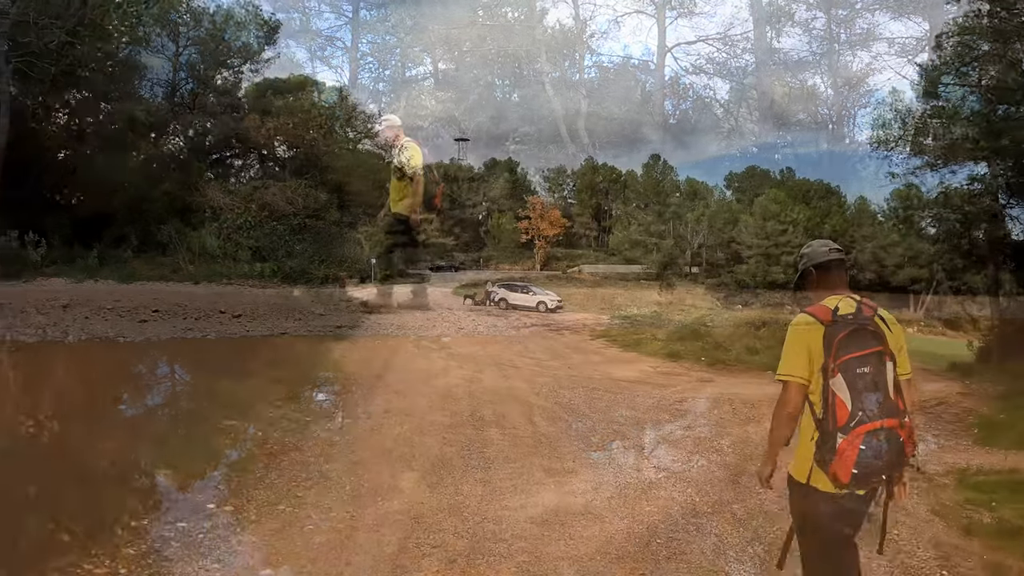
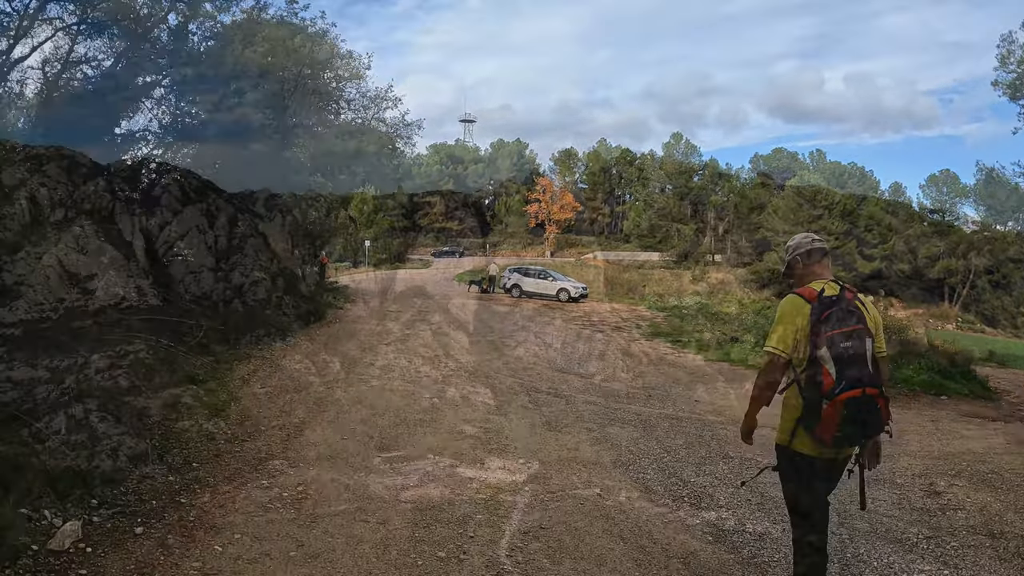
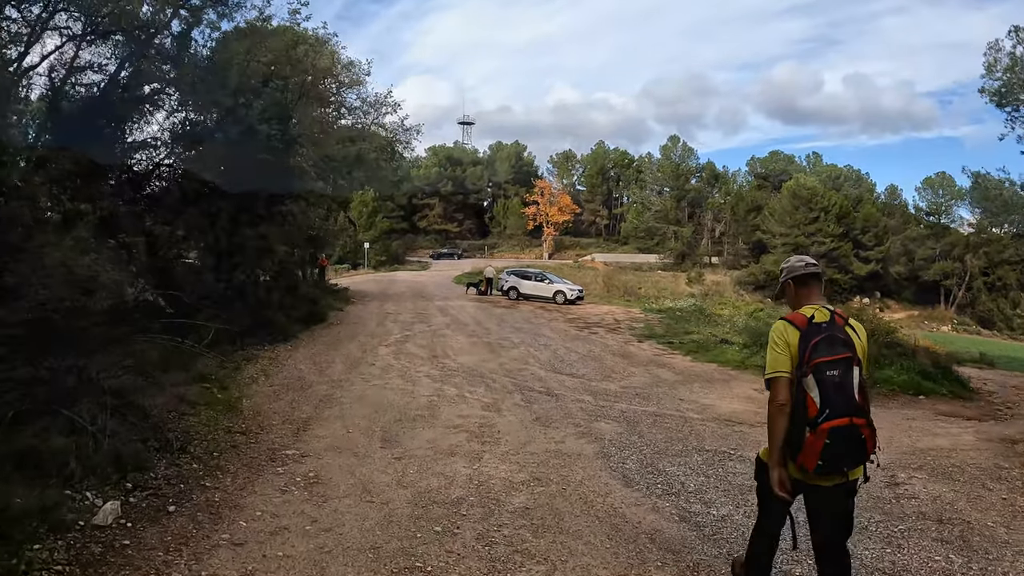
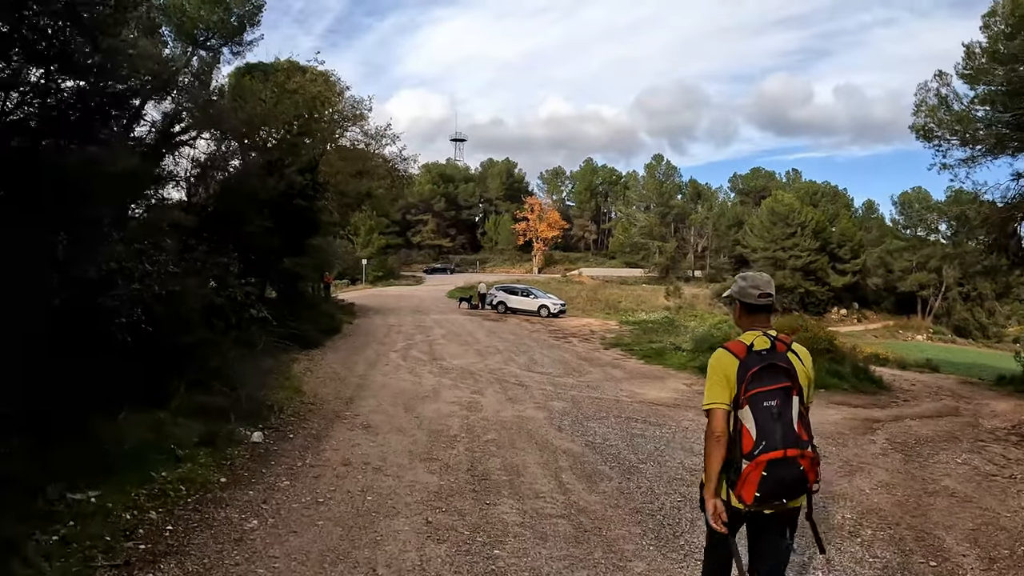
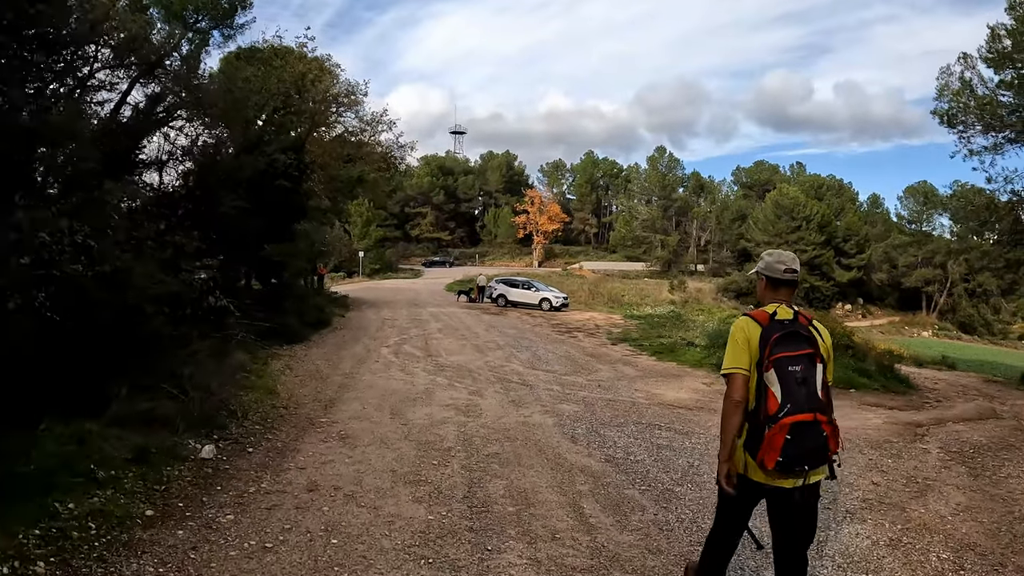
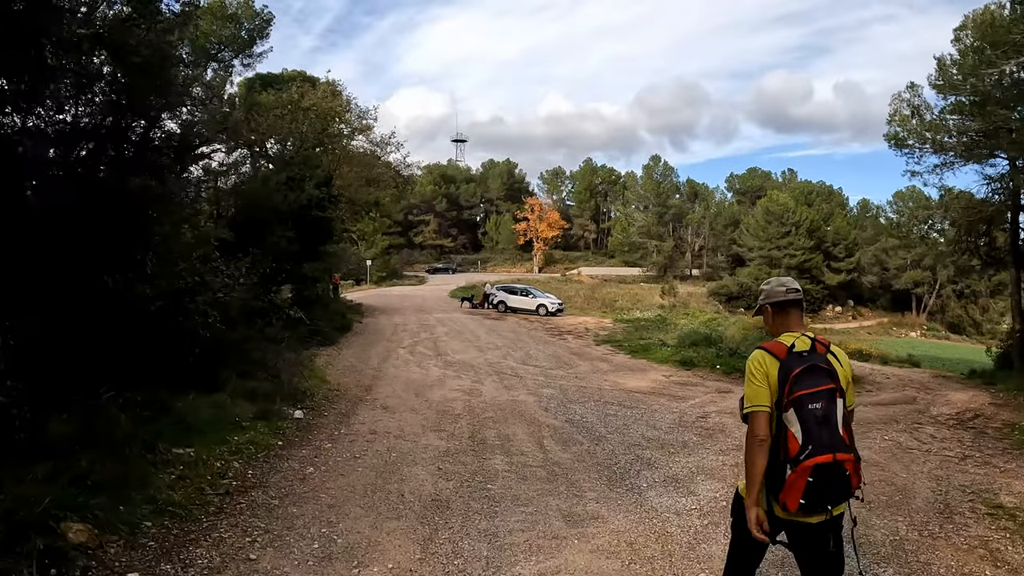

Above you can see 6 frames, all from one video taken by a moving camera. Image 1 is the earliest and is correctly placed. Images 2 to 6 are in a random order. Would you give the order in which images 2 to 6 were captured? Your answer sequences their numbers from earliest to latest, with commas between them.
6, 4, 5, 3, 2
